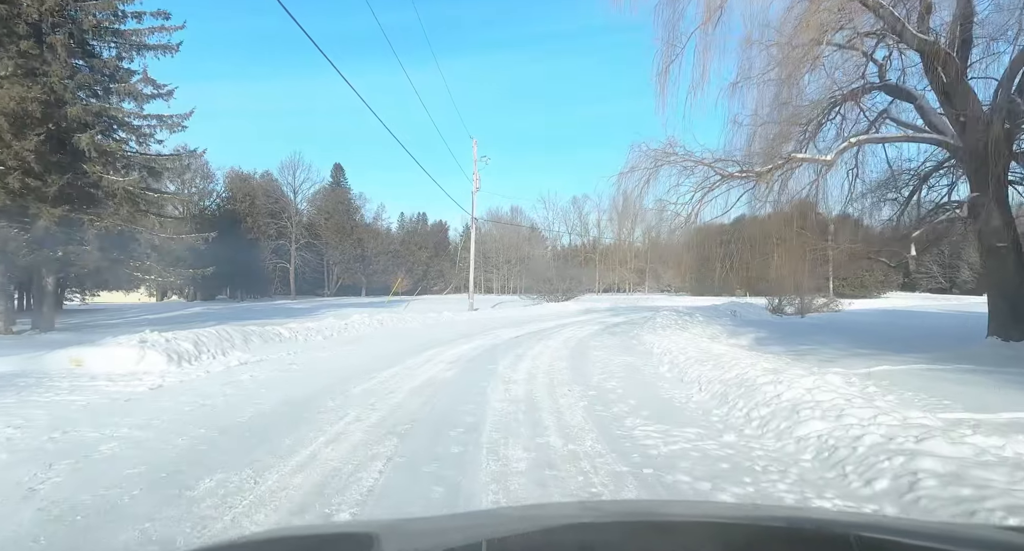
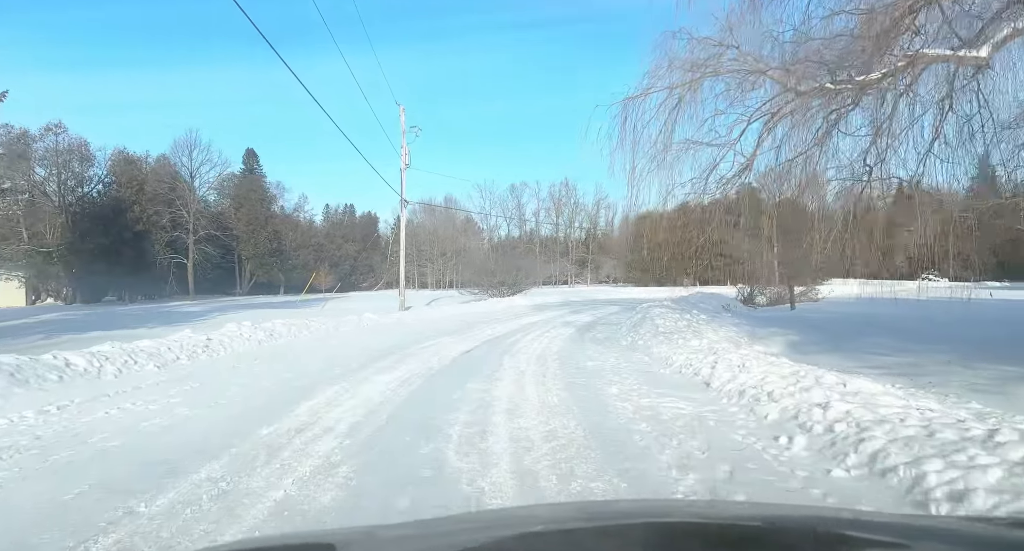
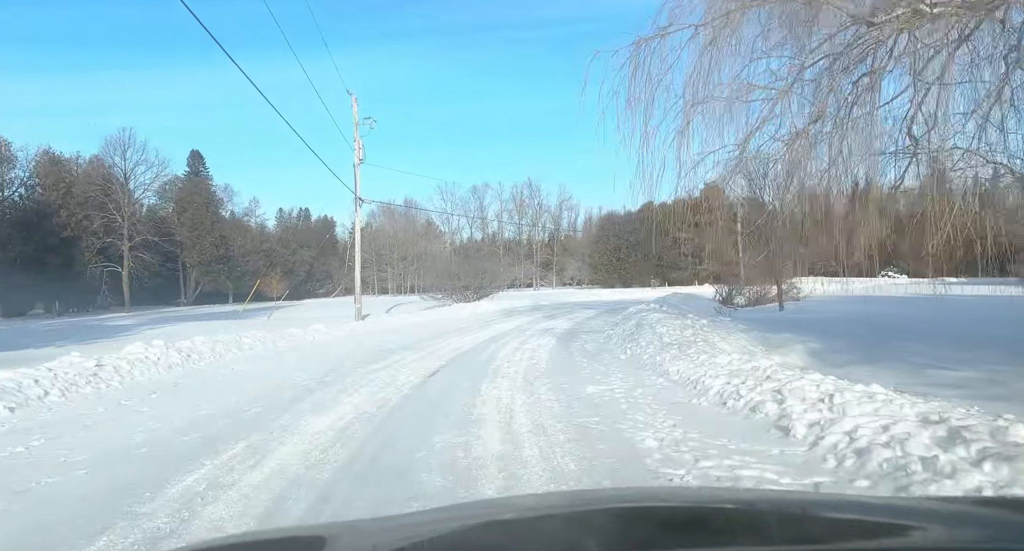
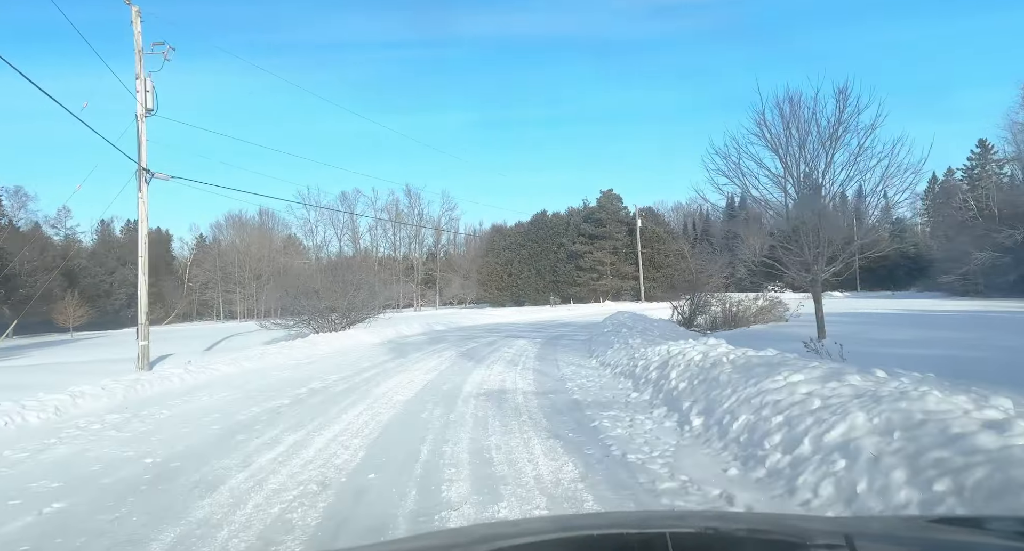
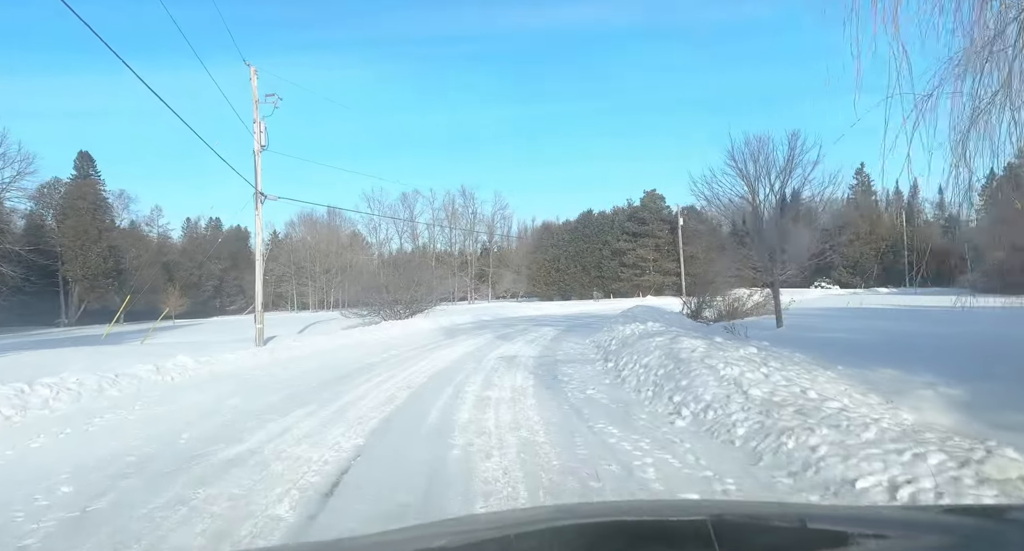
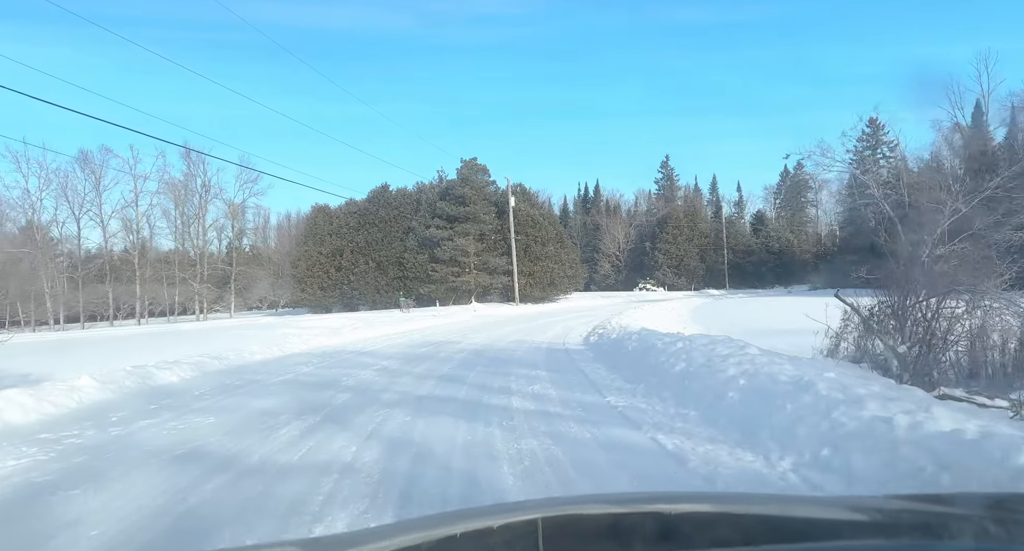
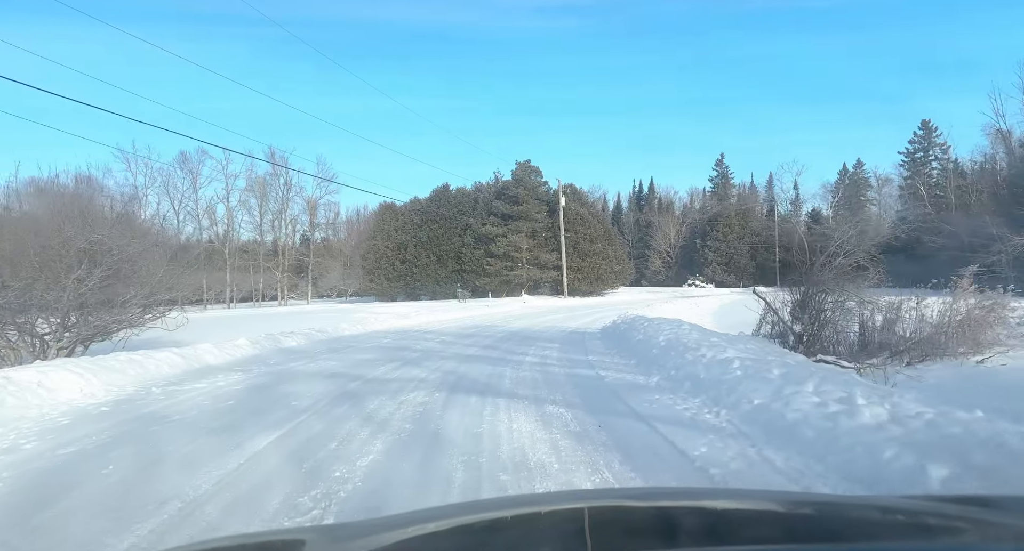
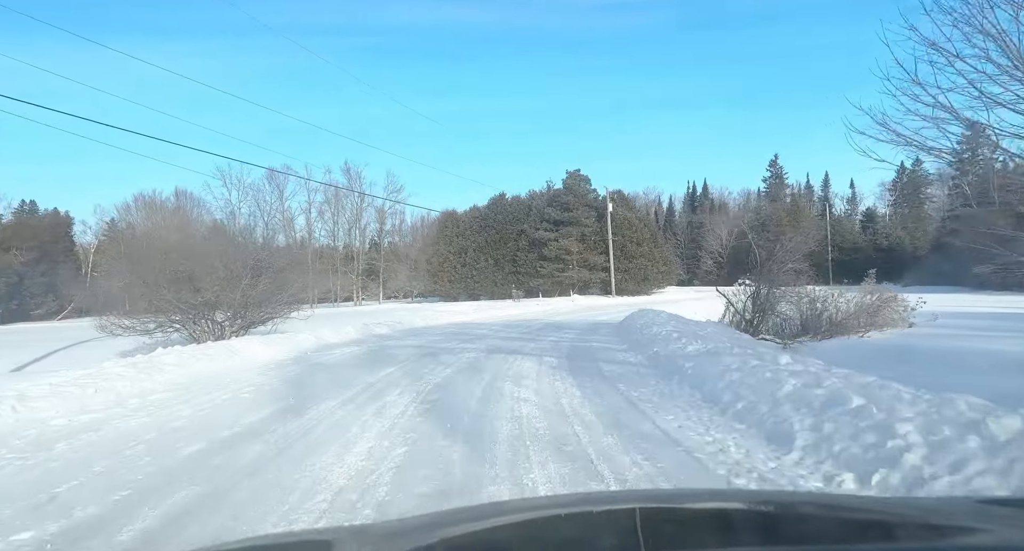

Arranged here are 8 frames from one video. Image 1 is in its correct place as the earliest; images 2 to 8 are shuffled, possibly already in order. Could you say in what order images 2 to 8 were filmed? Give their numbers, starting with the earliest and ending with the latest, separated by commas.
2, 3, 5, 4, 8, 7, 6
